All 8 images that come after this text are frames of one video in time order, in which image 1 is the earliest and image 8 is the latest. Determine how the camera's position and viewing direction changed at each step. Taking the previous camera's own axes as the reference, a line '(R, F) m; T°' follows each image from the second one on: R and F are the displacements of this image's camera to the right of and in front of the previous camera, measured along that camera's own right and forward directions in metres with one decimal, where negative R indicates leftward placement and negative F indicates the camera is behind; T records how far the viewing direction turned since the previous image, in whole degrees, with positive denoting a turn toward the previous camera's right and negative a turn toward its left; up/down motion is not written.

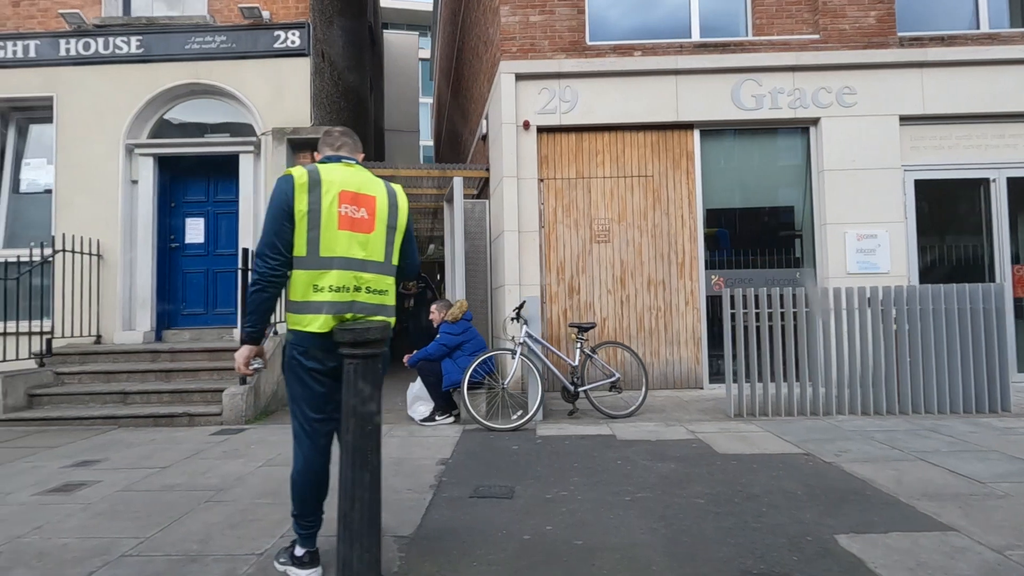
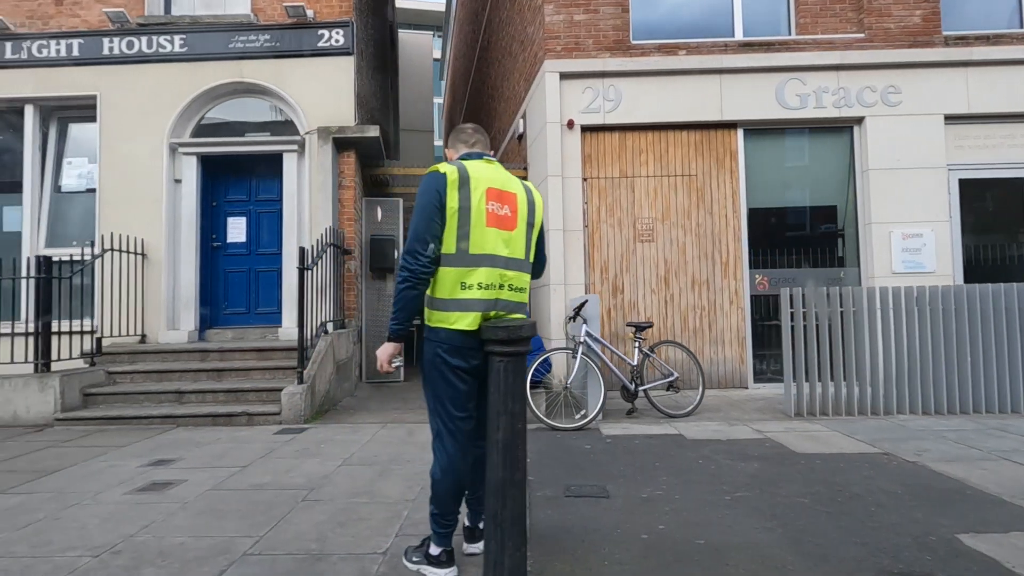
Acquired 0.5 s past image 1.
(-0.5, 0.0) m; 0°
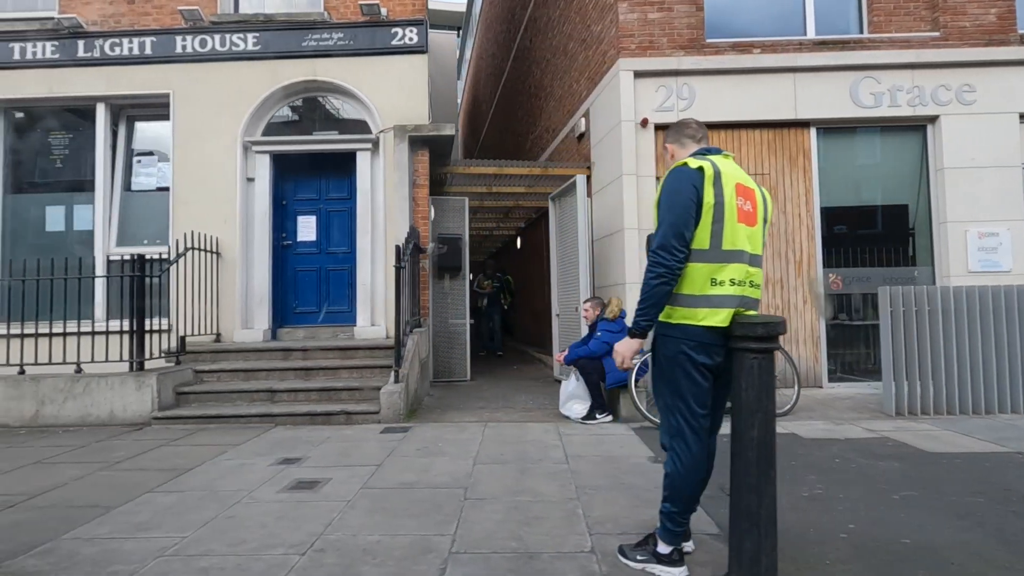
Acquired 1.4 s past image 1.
(-0.9, 0.0) m; 0°
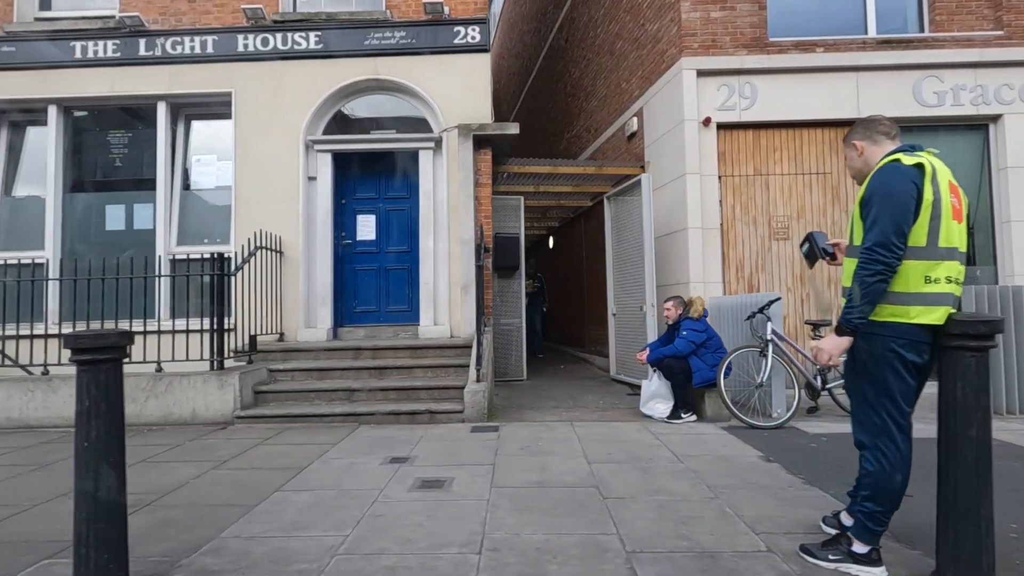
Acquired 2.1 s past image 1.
(-0.7, 0.0) m; 0°
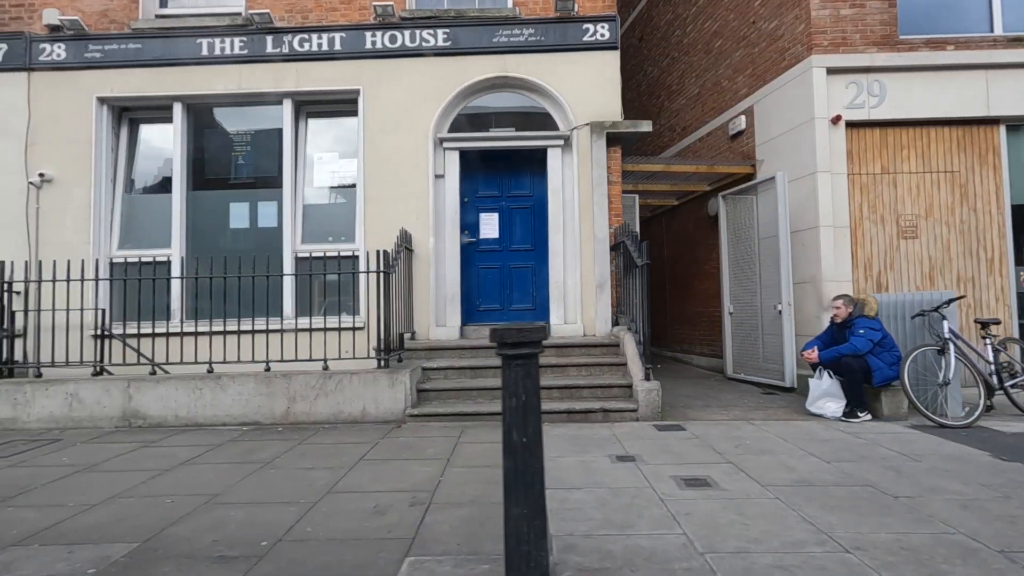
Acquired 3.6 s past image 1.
(-1.5, 0.0) m; 0°
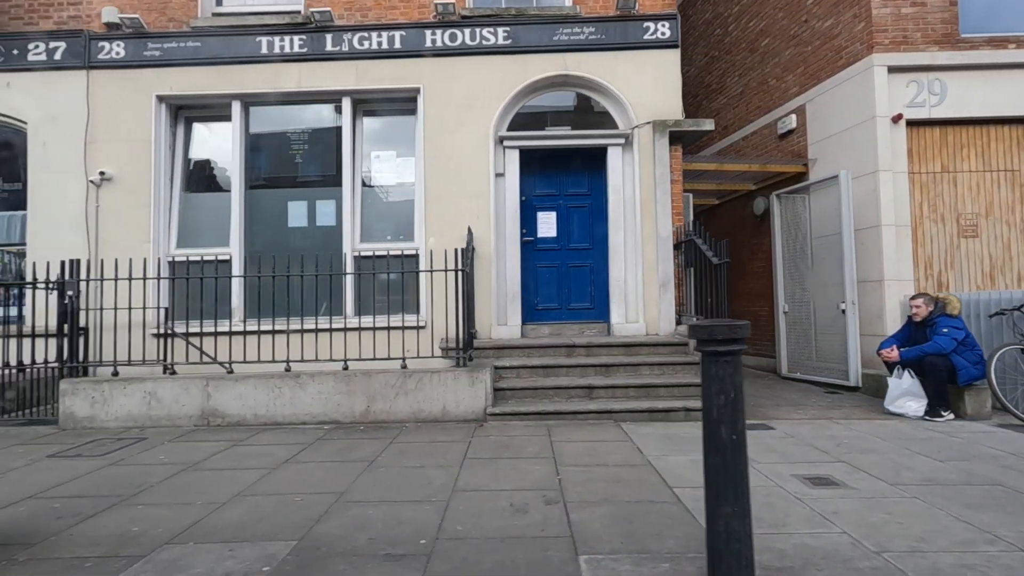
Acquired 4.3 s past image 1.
(-0.7, 0.0) m; 0°
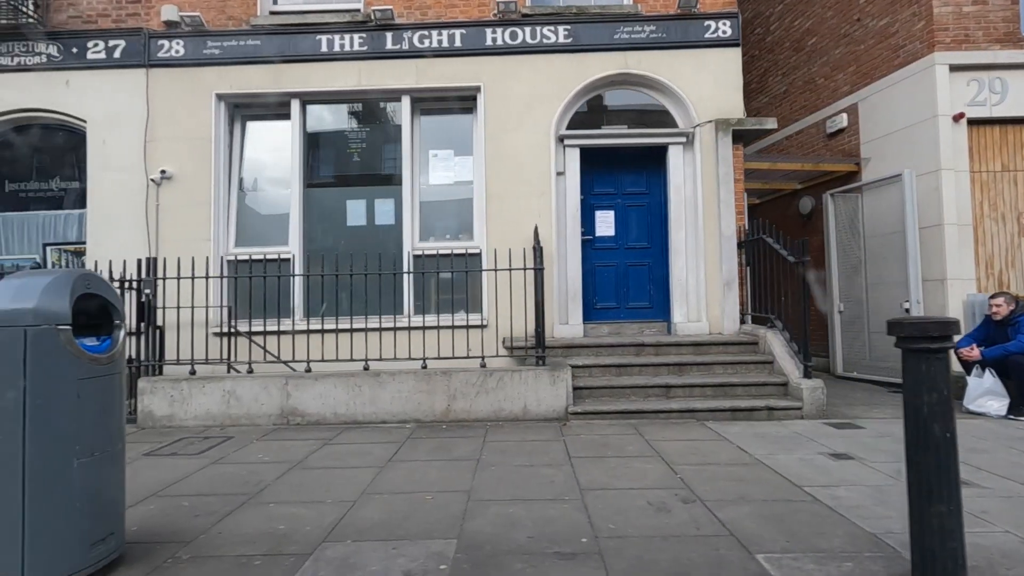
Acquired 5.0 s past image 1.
(-0.7, 0.0) m; 0°
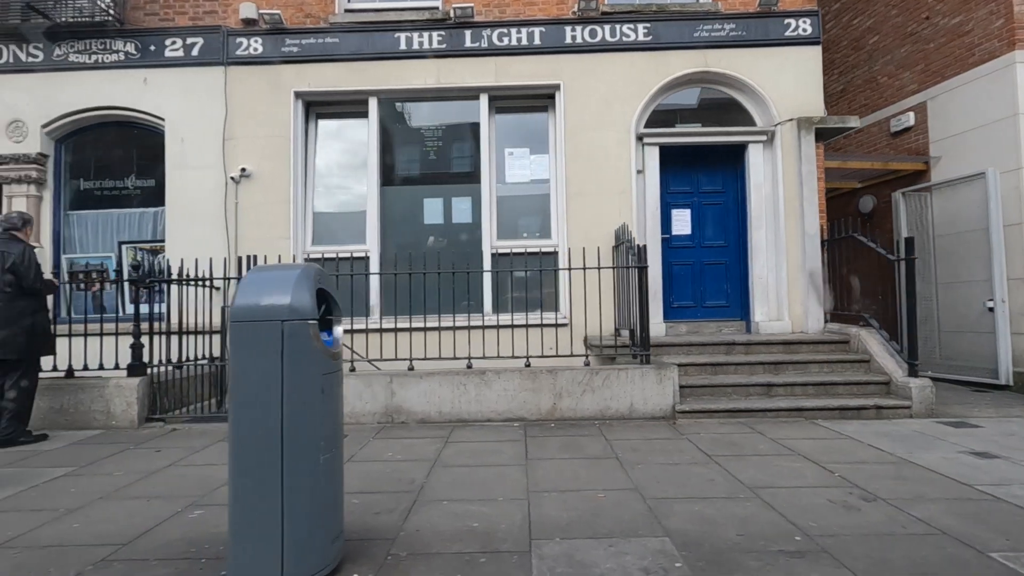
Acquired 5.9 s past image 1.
(-0.9, 0.0) m; 0°
